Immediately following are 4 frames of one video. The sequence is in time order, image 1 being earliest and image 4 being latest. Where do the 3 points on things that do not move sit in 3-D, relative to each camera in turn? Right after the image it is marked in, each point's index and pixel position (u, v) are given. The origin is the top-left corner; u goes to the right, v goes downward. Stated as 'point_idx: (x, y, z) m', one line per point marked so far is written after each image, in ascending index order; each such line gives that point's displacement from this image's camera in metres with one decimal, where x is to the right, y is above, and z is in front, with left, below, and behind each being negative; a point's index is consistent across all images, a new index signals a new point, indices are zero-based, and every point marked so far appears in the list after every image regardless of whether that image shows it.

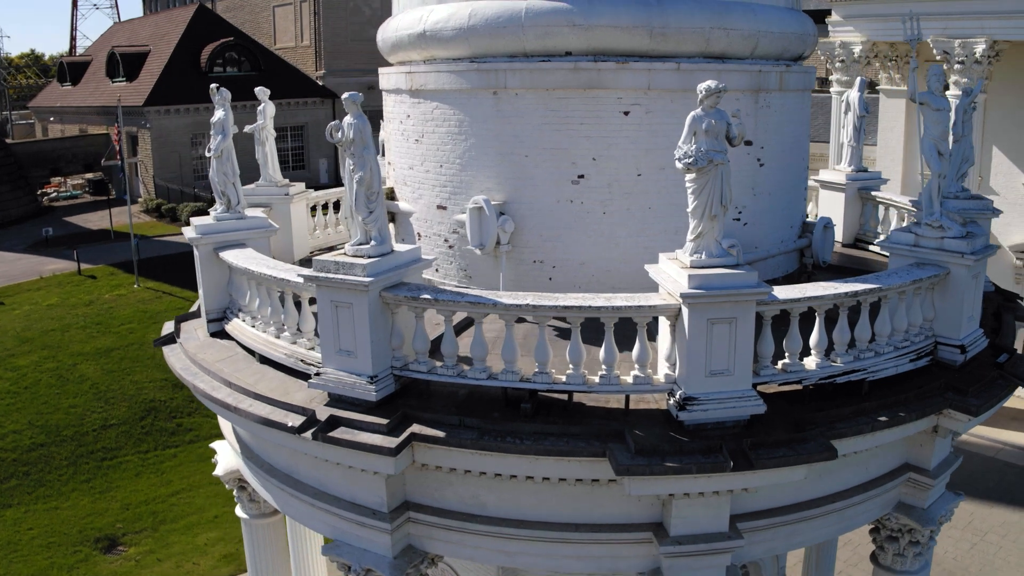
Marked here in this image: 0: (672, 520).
0: (+1.7, -2.4, +10.1) m
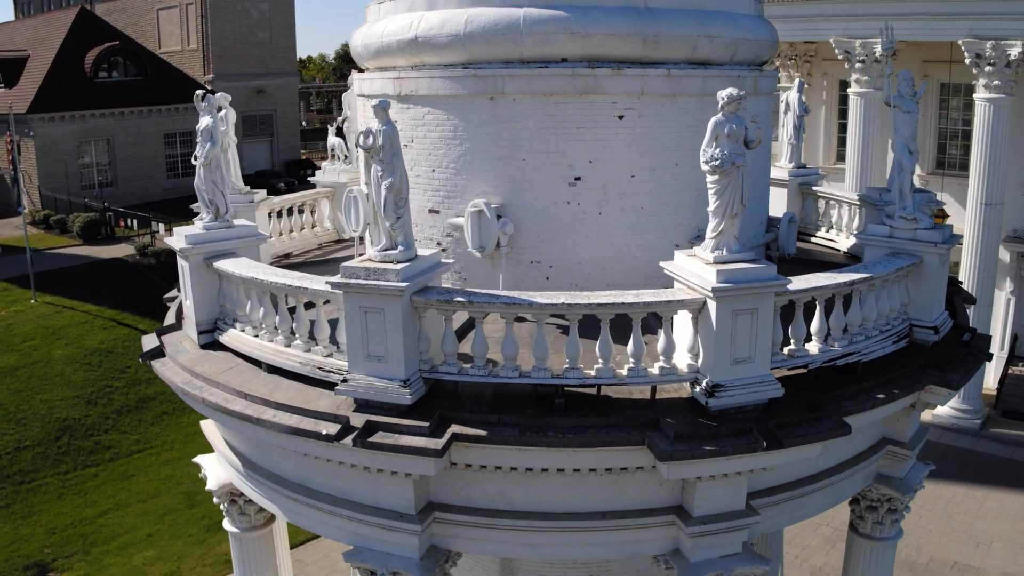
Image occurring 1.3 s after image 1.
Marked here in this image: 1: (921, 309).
0: (+2.0, -2.4, +10.6) m
1: (+5.3, -0.3, +12.3) m
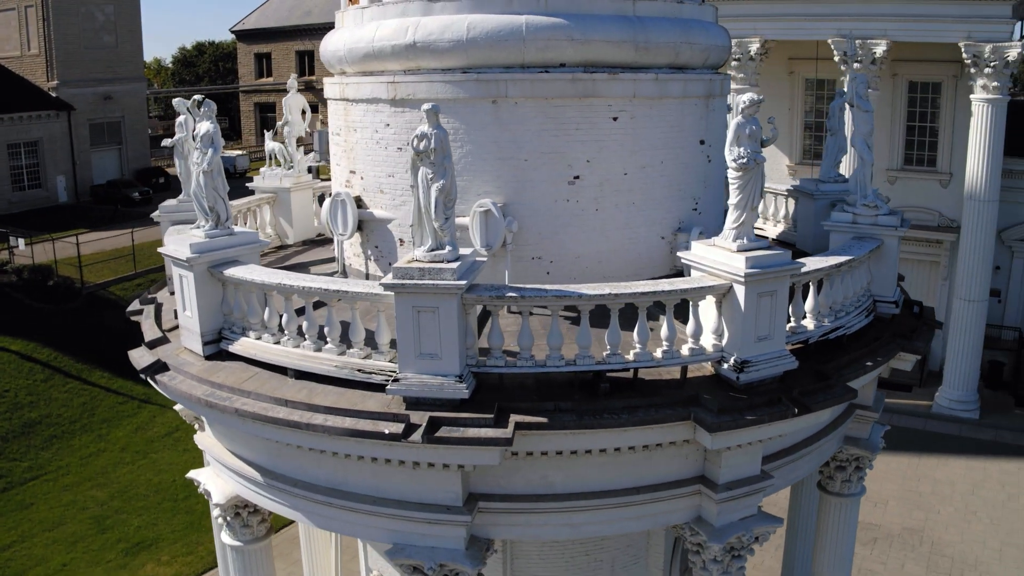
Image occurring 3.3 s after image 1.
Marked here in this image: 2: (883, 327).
0: (+2.5, -2.2, +11.5) m
1: (+5.4, 0.0, +13.7) m
2: (+5.2, -0.6, +13.4) m
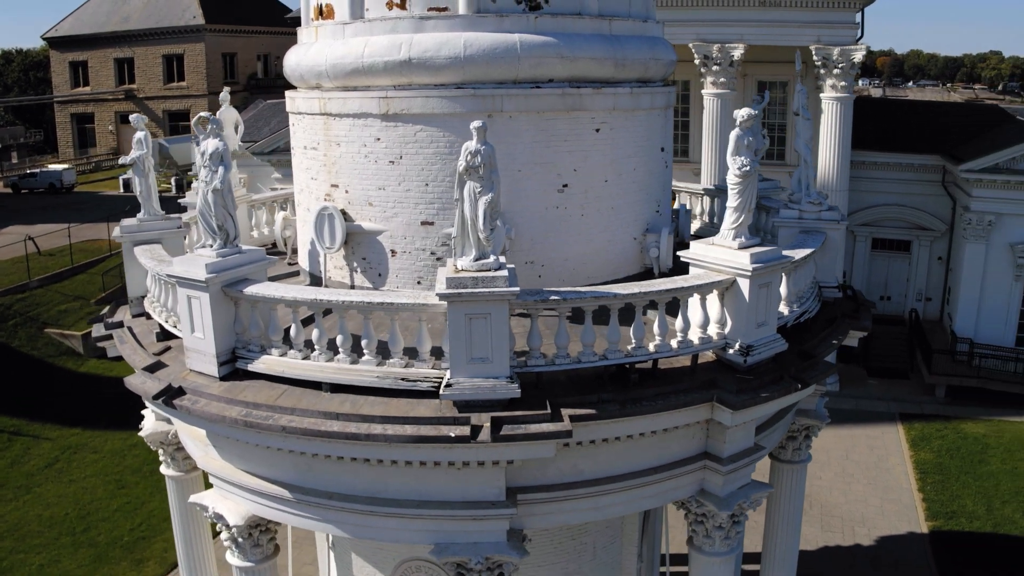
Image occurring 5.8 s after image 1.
0: (+2.9, -2.1, +12.7) m
1: (+5.1, +0.2, +15.4) m
2: (+5.1, -0.4, +15.1) m
